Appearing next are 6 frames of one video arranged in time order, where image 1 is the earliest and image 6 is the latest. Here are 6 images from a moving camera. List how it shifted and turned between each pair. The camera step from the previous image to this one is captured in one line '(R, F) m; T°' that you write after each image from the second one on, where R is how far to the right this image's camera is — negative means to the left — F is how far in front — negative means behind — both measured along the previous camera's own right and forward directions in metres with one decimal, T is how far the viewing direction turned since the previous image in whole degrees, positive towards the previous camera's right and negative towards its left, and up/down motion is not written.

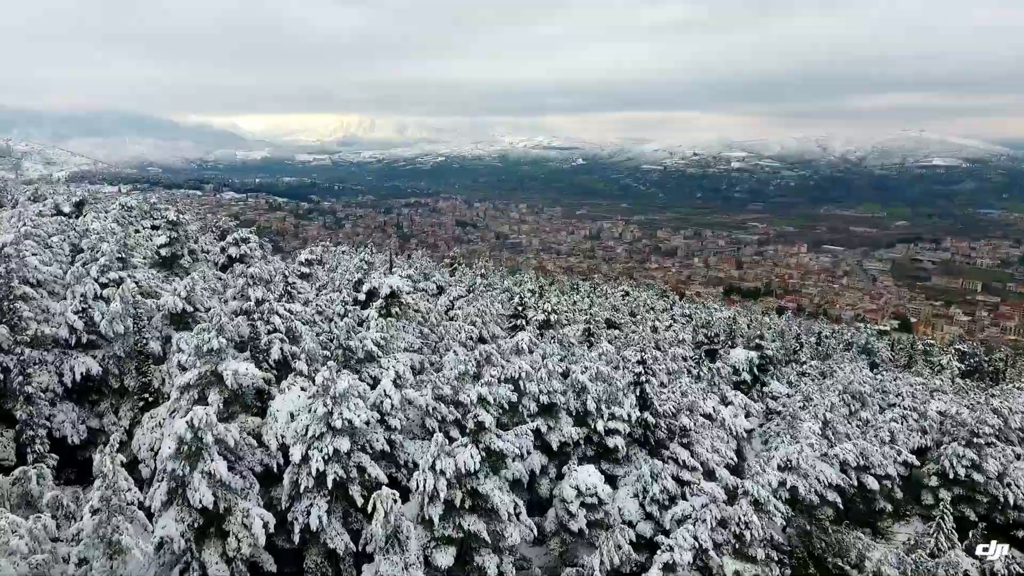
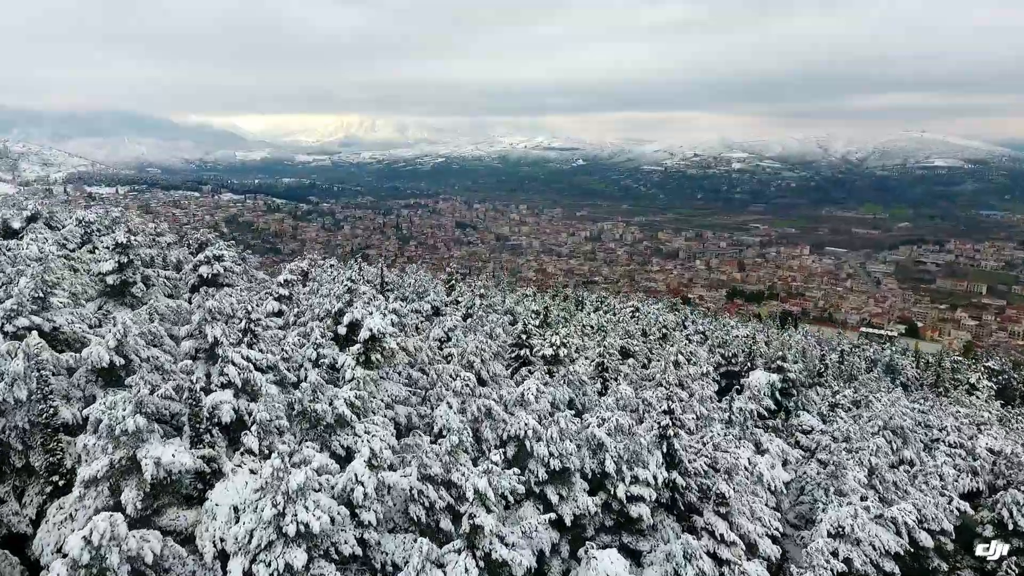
(-0.1, +1.5) m; 0°
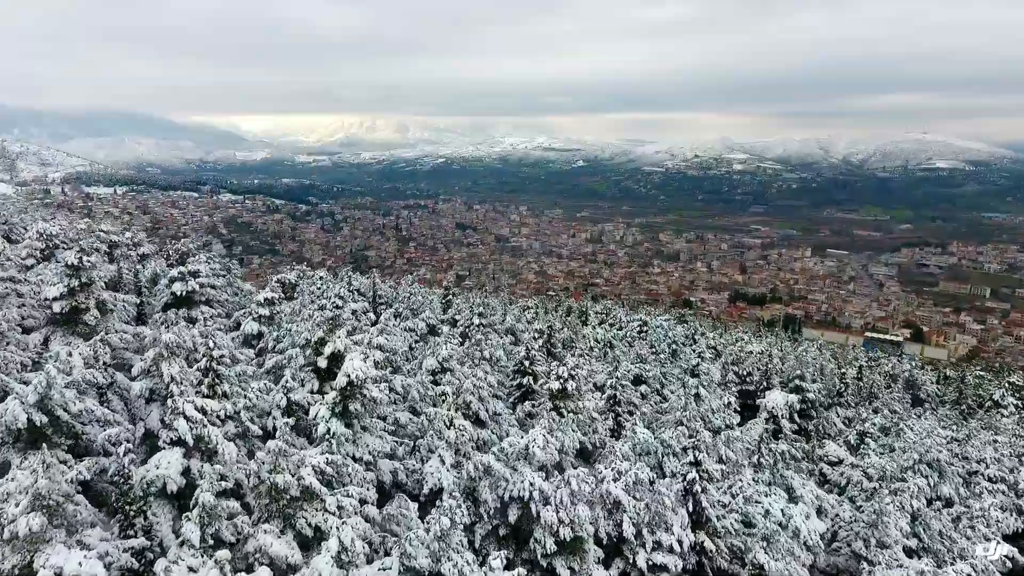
(0.0, +1.1) m; 0°
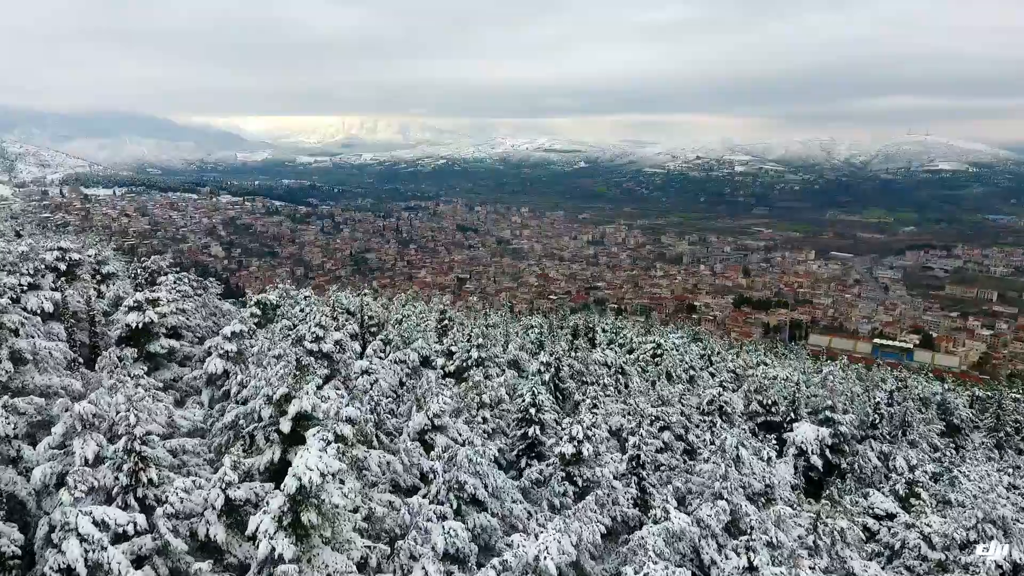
(0.0, +1.5) m; 0°
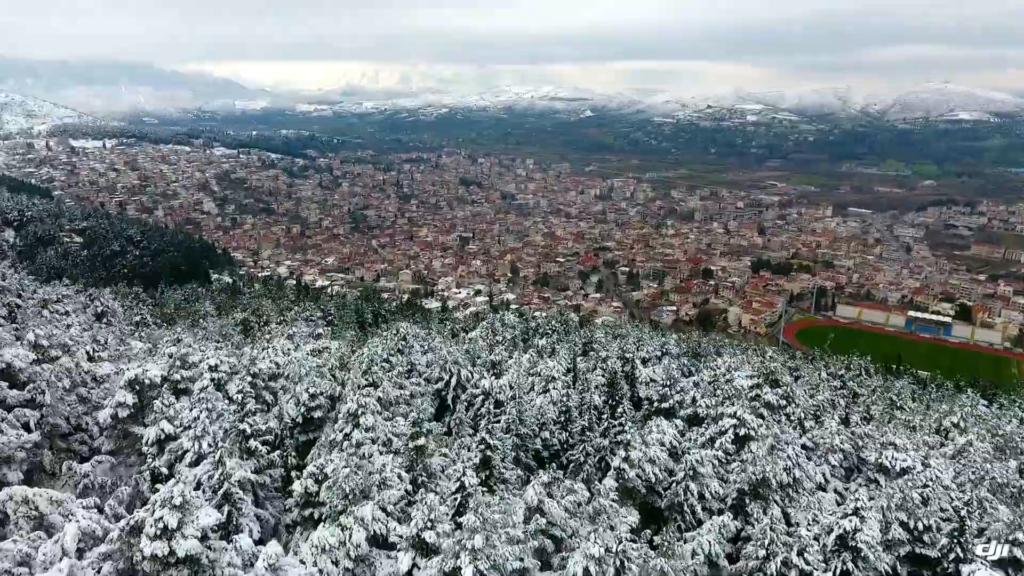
(-0.2, +5.9) m; 0°
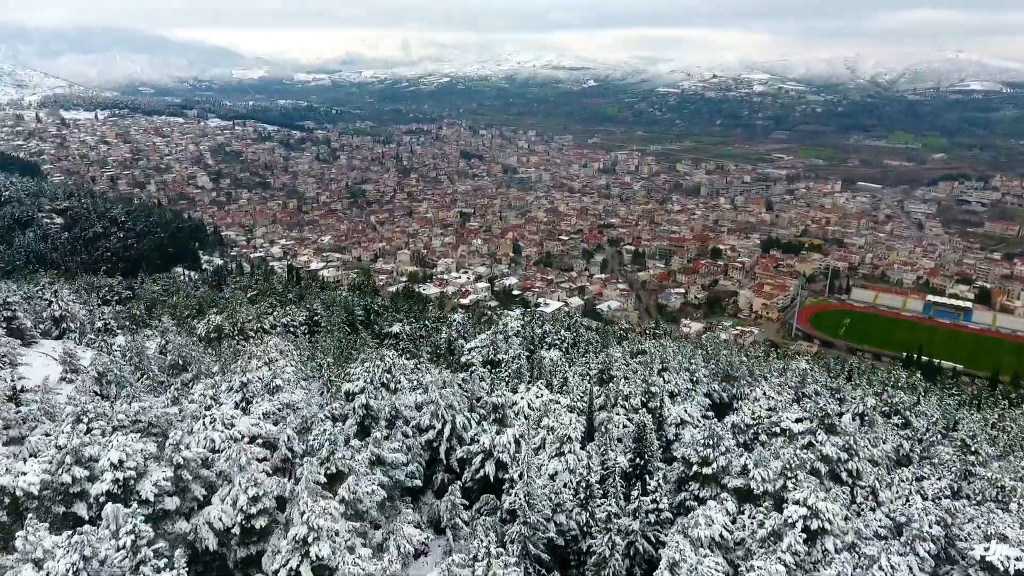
(-0.1, +2.9) m; 0°
